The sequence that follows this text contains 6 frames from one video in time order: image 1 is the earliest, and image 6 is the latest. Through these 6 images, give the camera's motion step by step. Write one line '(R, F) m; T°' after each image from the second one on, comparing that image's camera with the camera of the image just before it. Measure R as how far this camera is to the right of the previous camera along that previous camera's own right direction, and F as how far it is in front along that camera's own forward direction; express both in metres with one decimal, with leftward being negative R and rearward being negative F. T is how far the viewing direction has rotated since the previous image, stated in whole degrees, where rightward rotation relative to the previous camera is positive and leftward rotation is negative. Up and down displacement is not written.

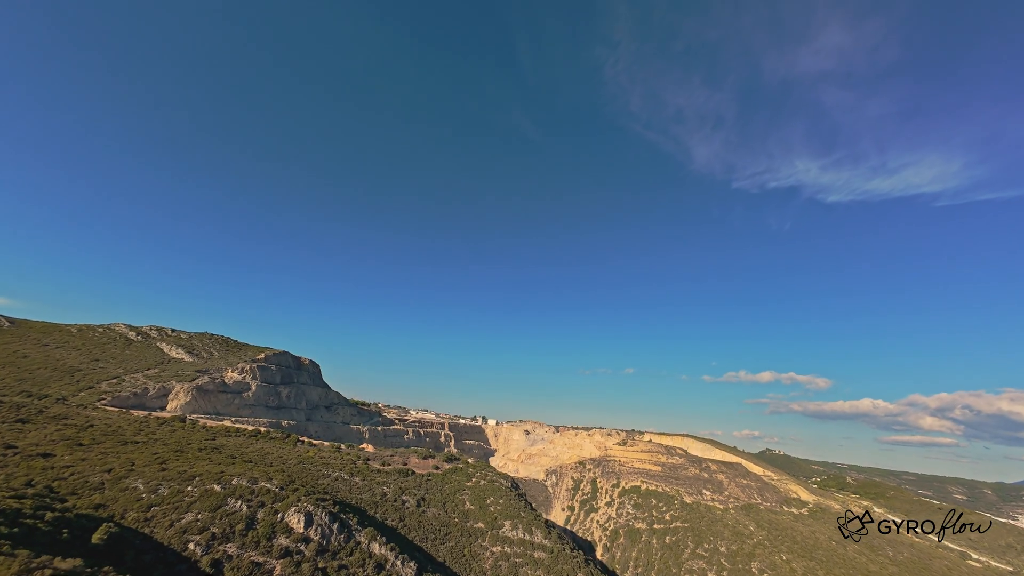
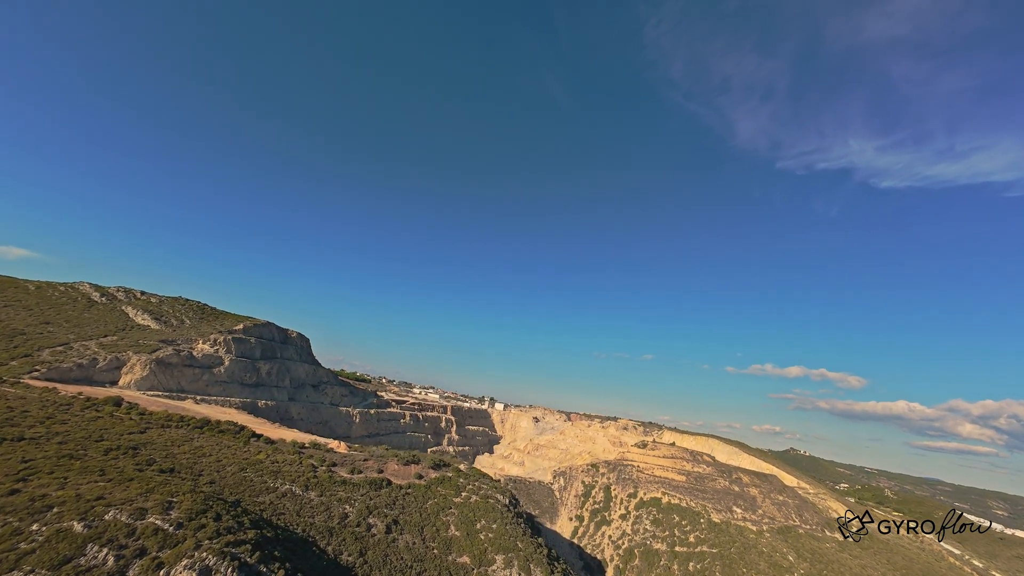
(+0.5, +9.4) m; -2°
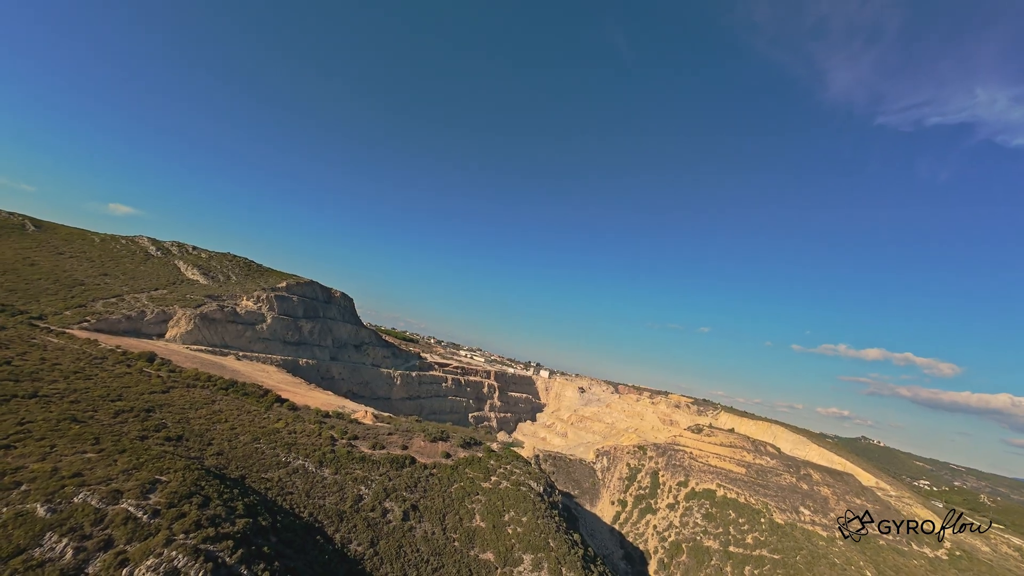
(+0.9, +5.0) m; -7°
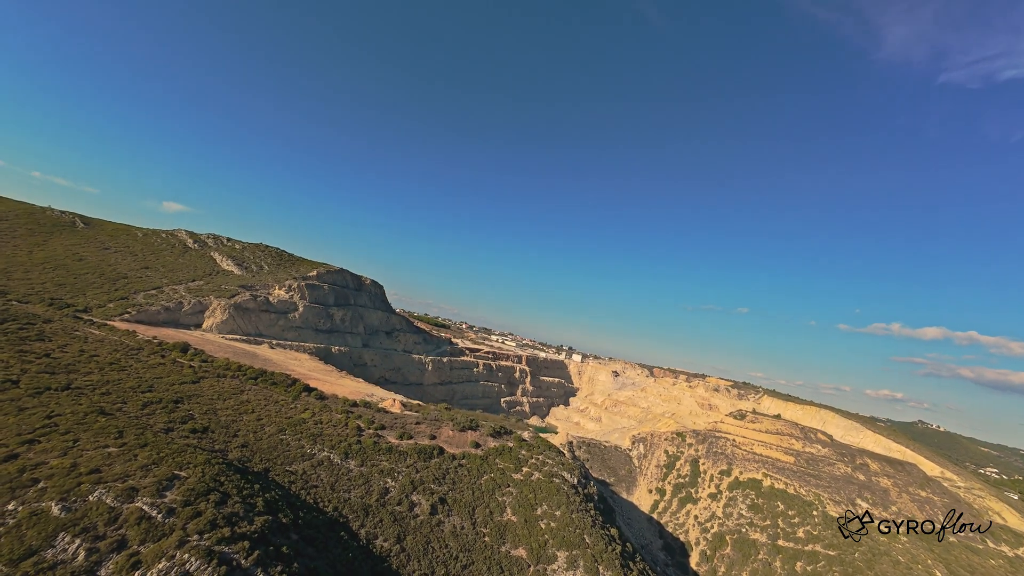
(+0.3, +1.9) m; -4°
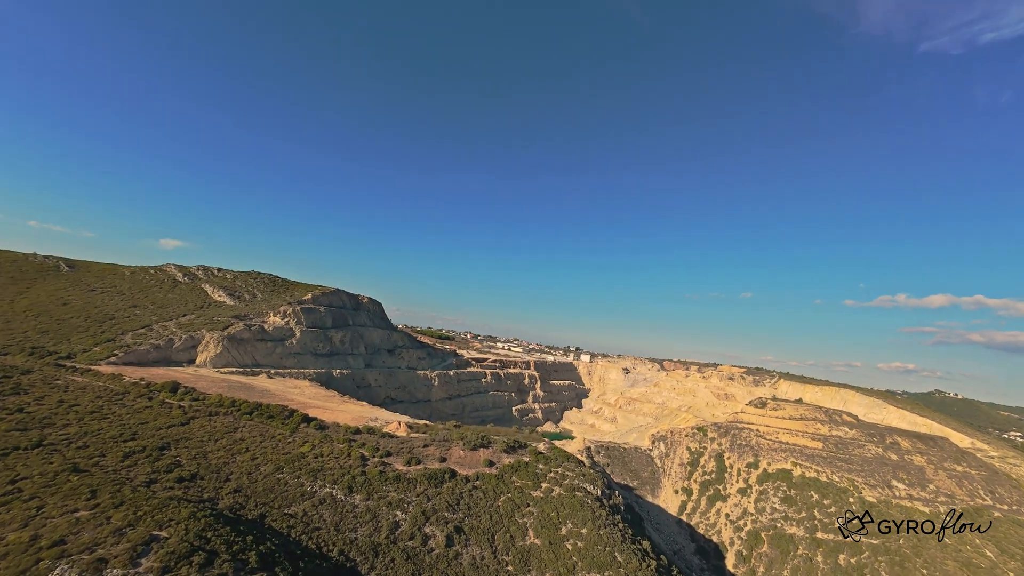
(0.0, +2.0) m; 0°
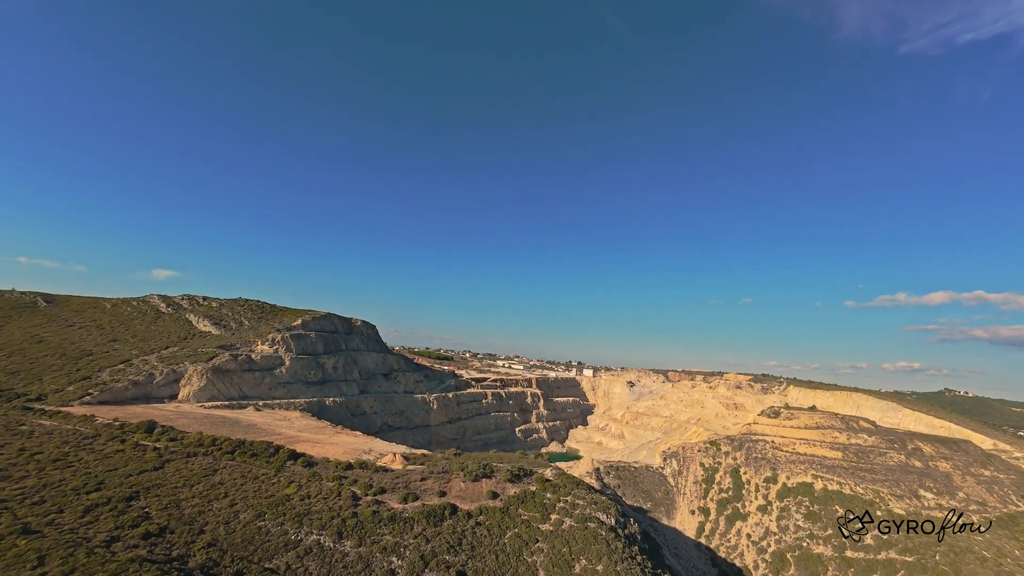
(0.0, +2.0) m; 0°
